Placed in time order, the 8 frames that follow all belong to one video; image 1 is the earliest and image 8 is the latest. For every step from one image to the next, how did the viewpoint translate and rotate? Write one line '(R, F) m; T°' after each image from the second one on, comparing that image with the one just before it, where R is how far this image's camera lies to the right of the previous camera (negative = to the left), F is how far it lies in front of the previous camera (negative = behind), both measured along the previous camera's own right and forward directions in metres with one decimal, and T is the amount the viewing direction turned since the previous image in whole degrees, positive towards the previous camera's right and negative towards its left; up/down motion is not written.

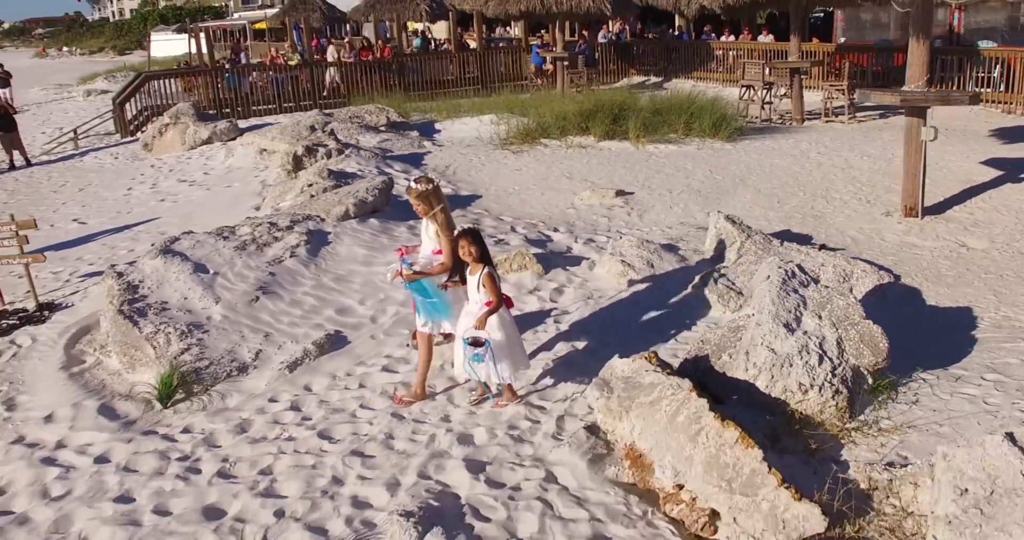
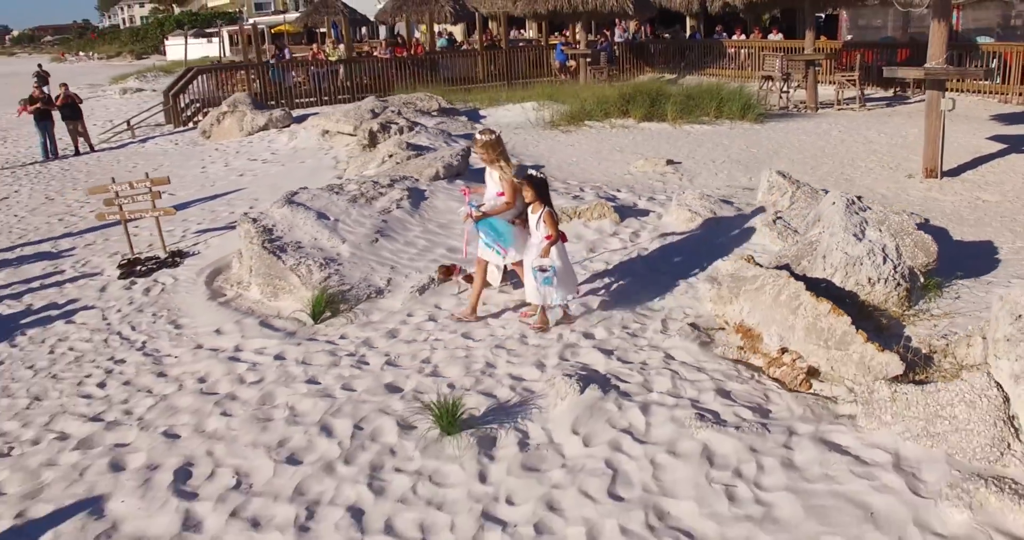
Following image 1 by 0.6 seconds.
(-0.9, -0.8) m; +1°
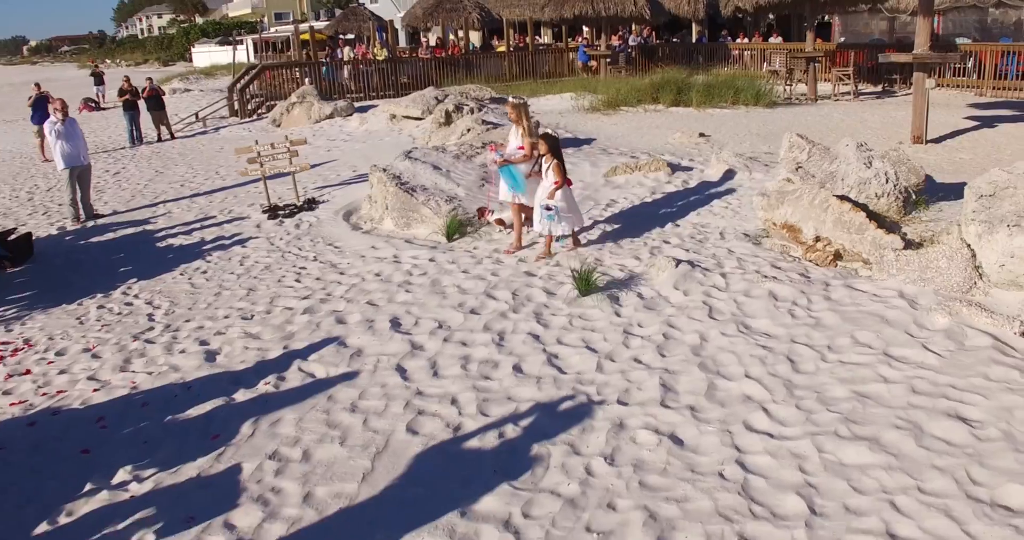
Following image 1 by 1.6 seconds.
(-1.0, -1.6) m; +1°
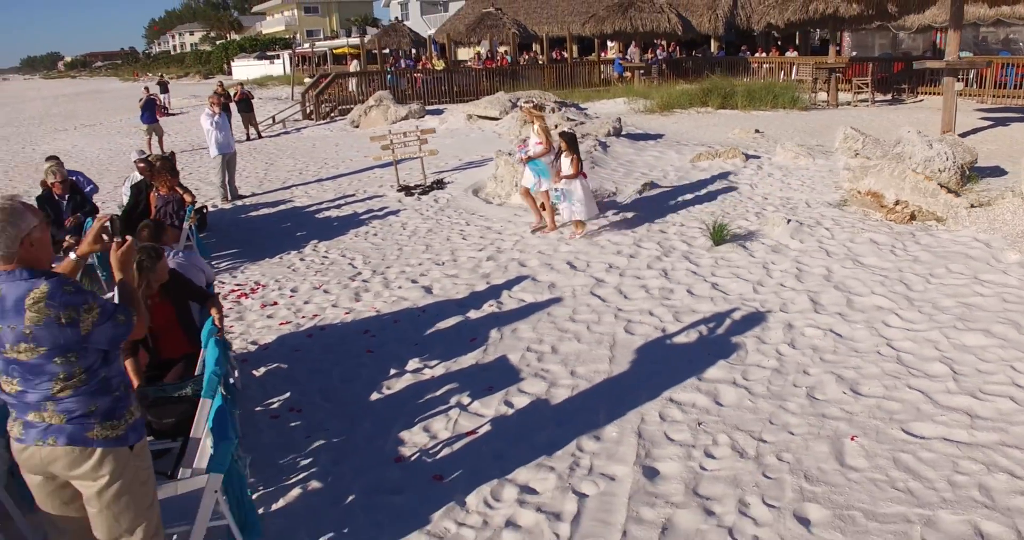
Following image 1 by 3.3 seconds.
(-1.7, -1.2) m; +2°
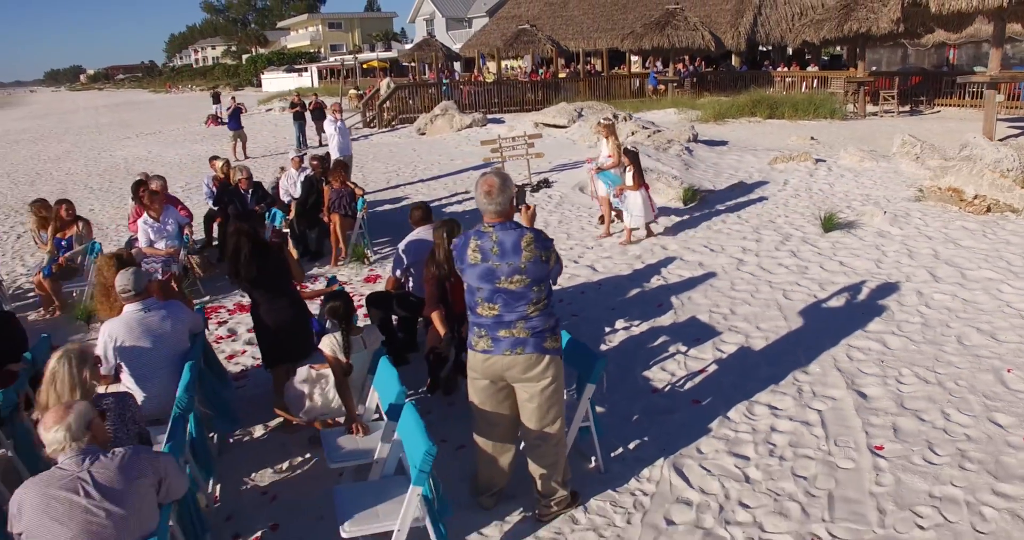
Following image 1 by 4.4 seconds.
(-1.8, -1.0) m; +2°
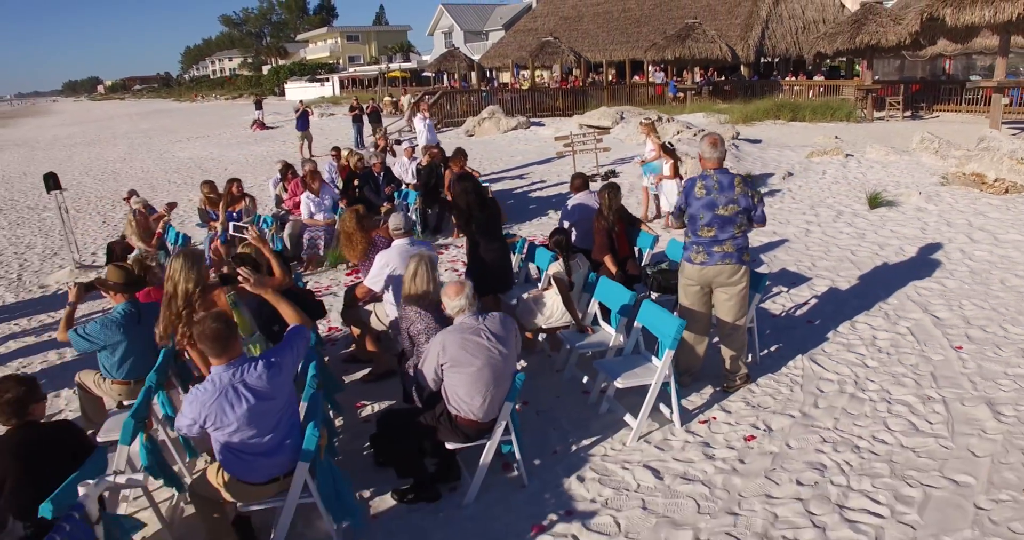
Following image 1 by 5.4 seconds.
(-1.5, -1.3) m; +2°
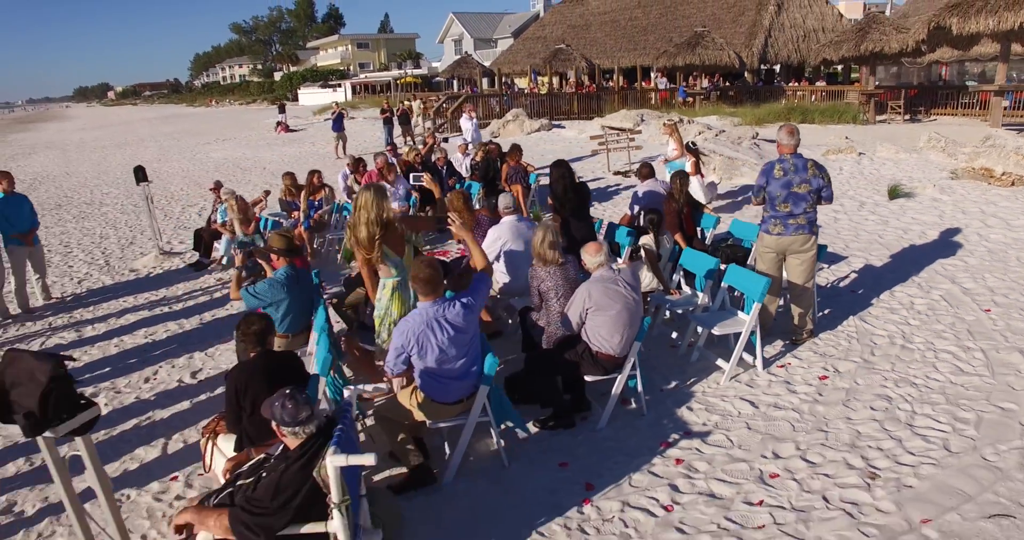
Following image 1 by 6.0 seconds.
(-0.9, -0.8) m; +1°
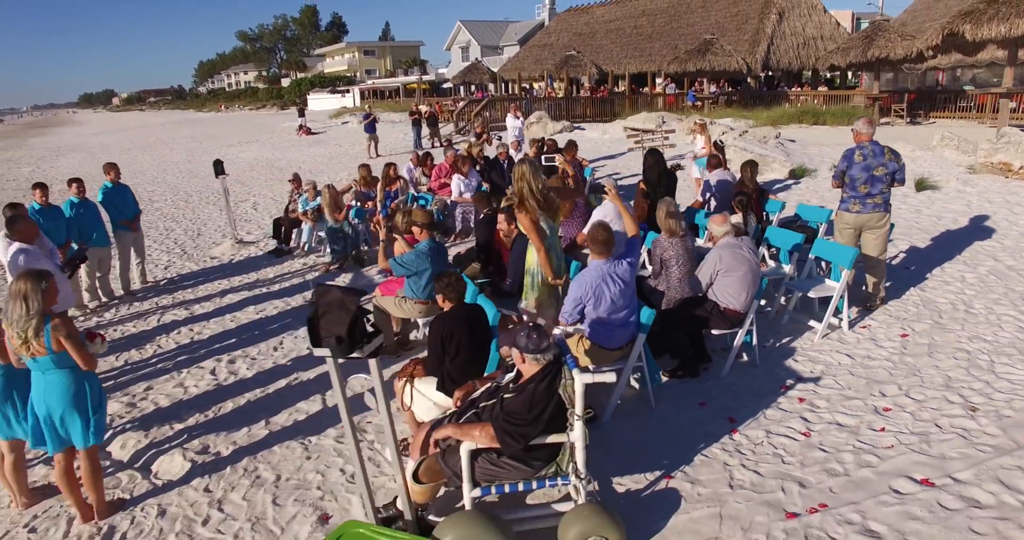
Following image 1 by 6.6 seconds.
(-1.2, -0.6) m; +2°
